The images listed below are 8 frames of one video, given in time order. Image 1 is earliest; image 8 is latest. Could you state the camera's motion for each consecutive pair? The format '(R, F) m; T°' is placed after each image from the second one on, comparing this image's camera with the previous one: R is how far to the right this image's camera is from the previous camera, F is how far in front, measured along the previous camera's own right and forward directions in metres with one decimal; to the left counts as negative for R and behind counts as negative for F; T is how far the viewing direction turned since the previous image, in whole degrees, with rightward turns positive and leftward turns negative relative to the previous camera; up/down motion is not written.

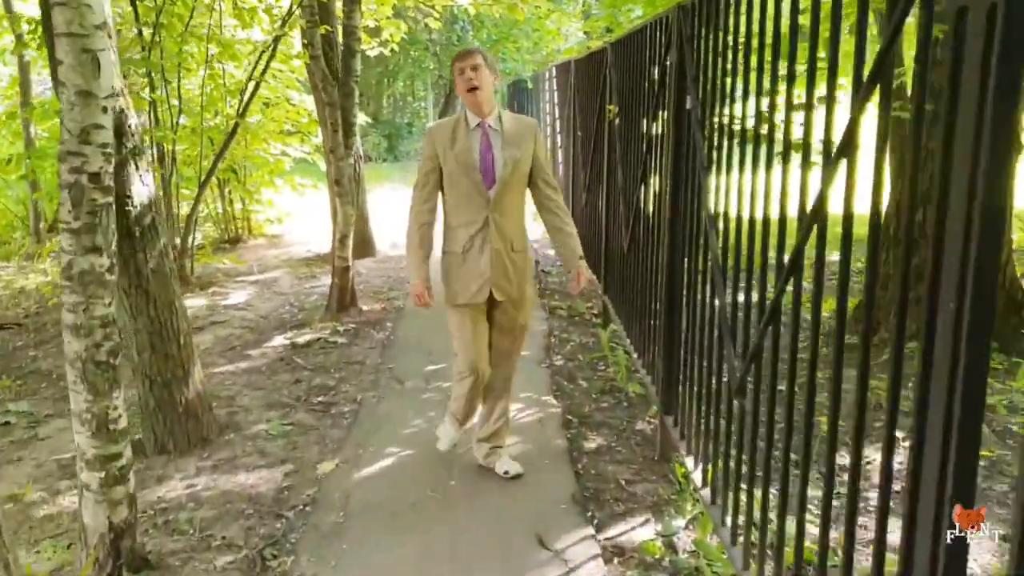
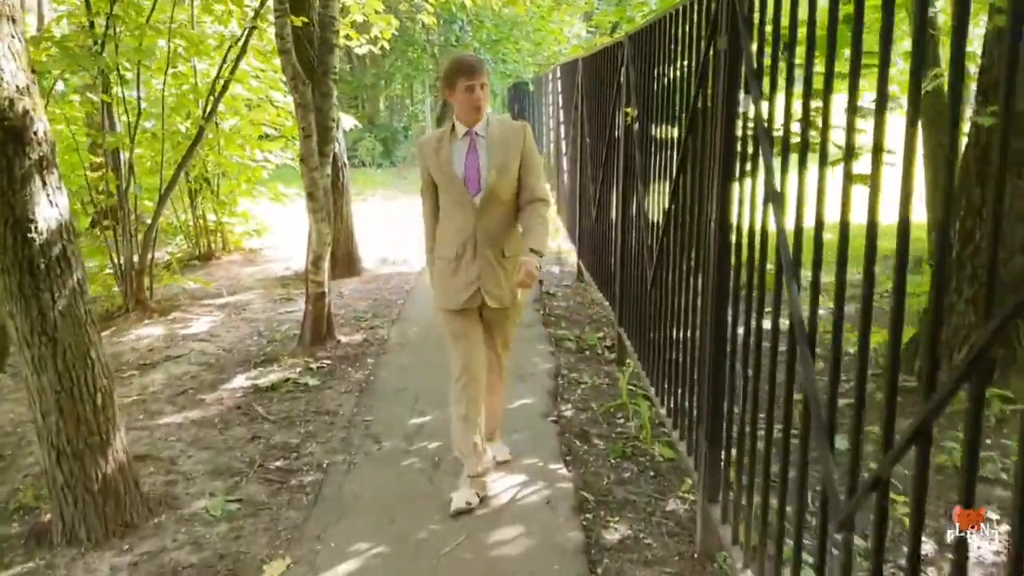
(0.0, +0.9) m; 0°
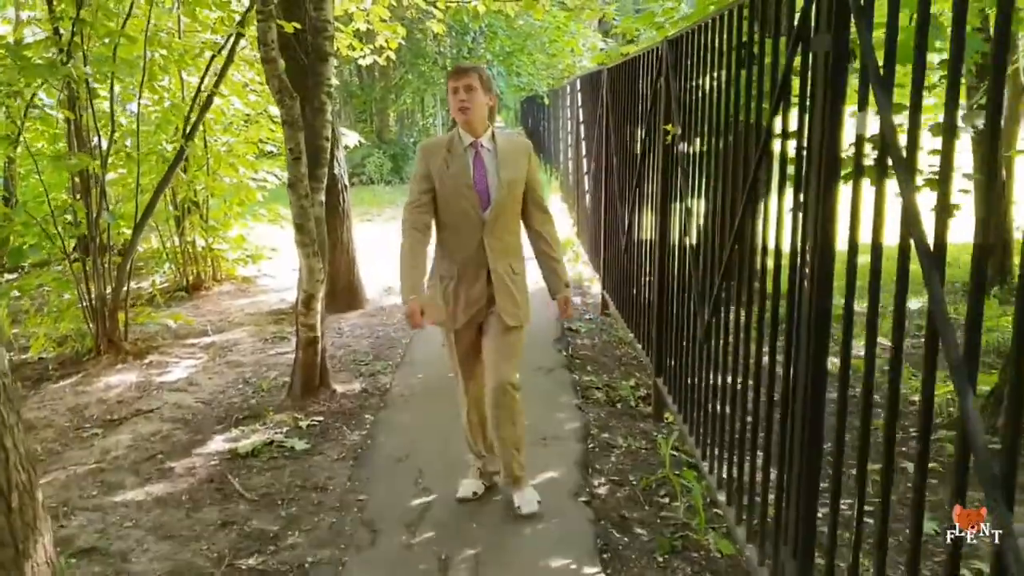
(0.0, +0.8) m; -1°
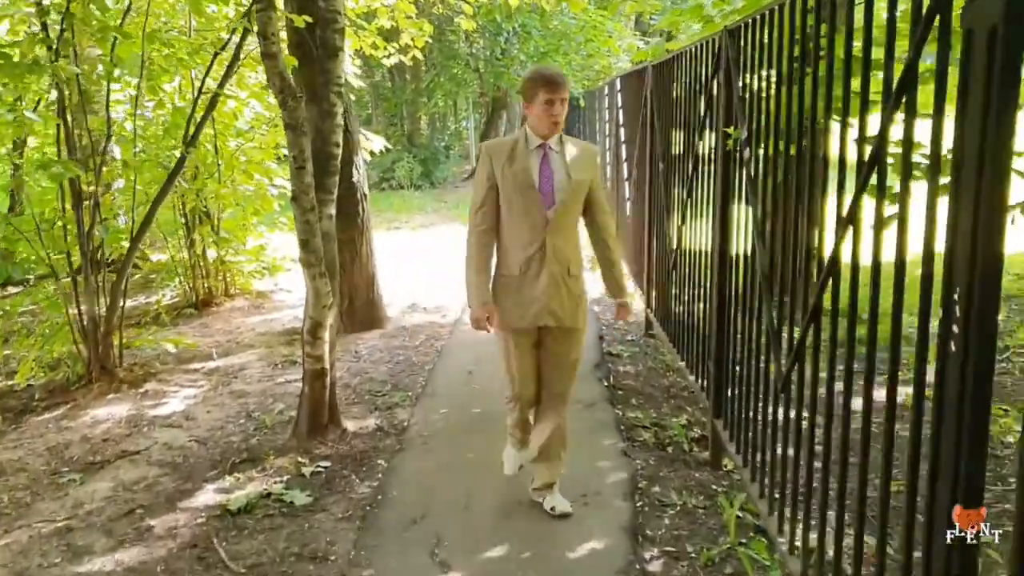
(0.0, +0.7) m; -2°
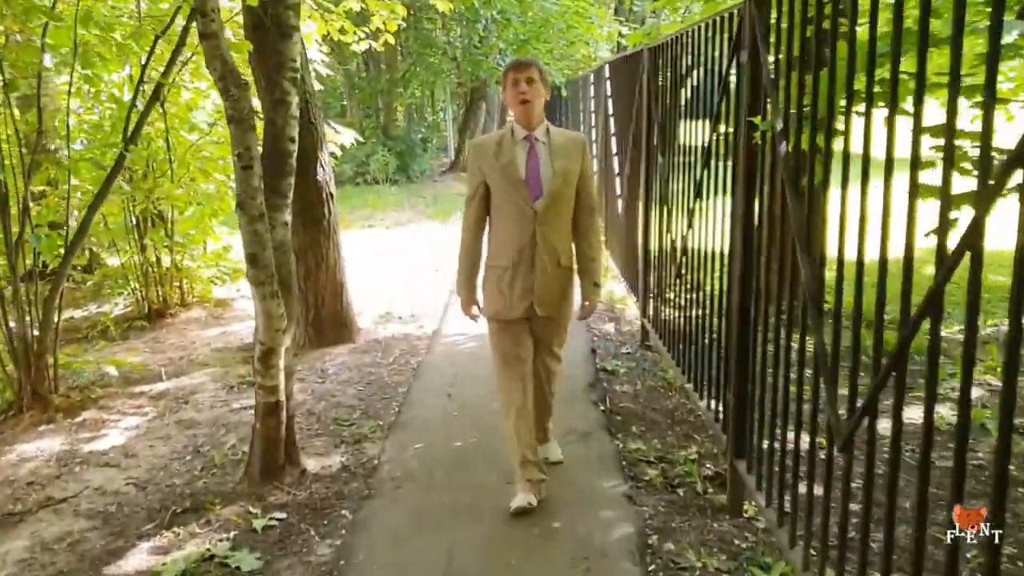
(0.0, +0.6) m; +1°
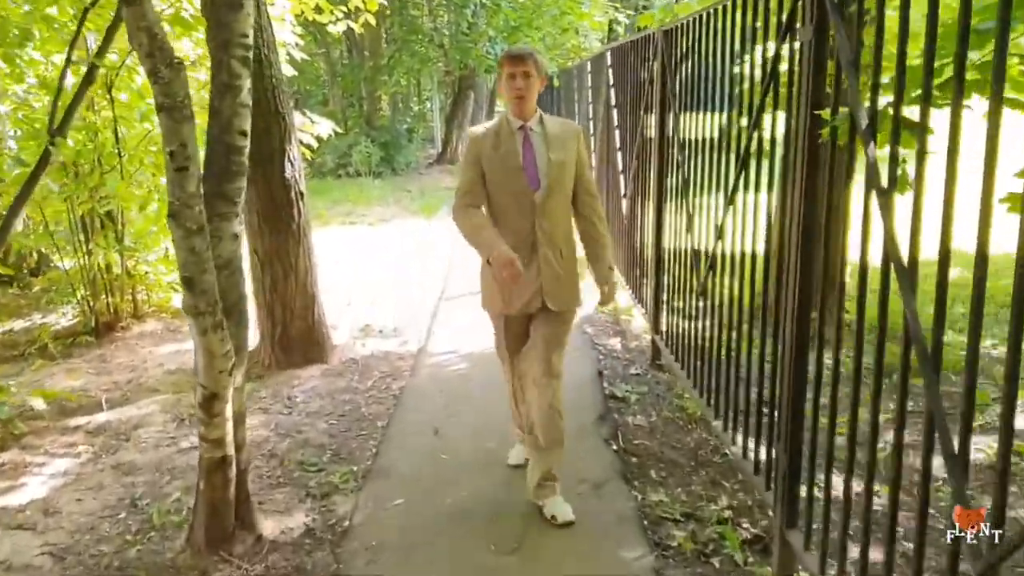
(0.0, +0.7) m; +1°
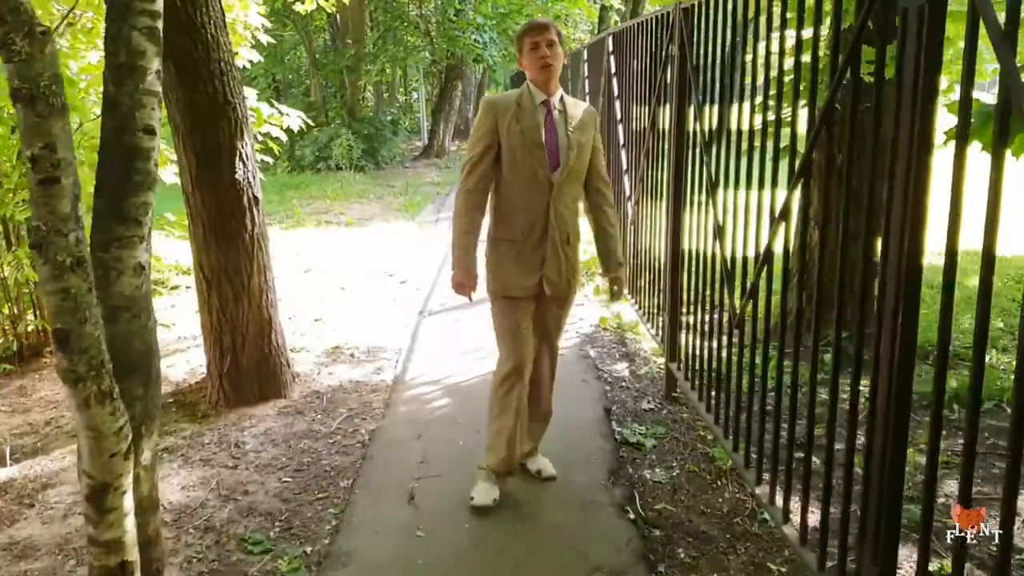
(0.0, +0.8) m; +1°
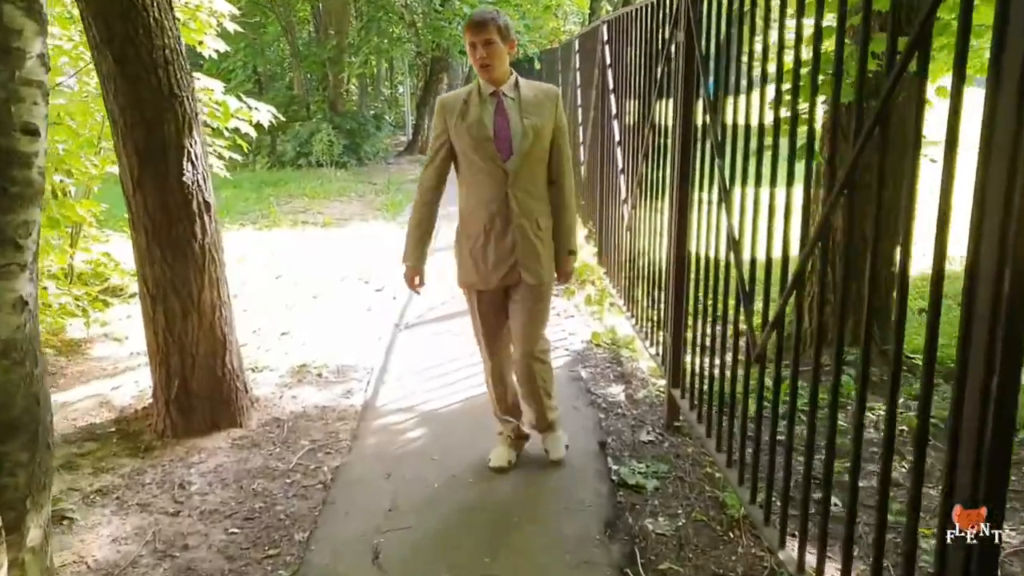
(0.0, +0.5) m; +1°
